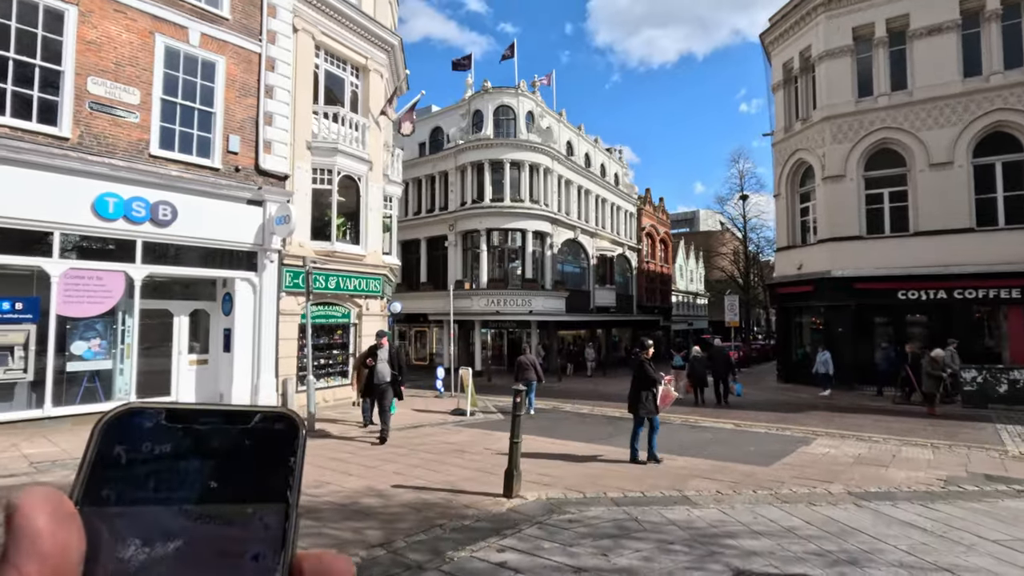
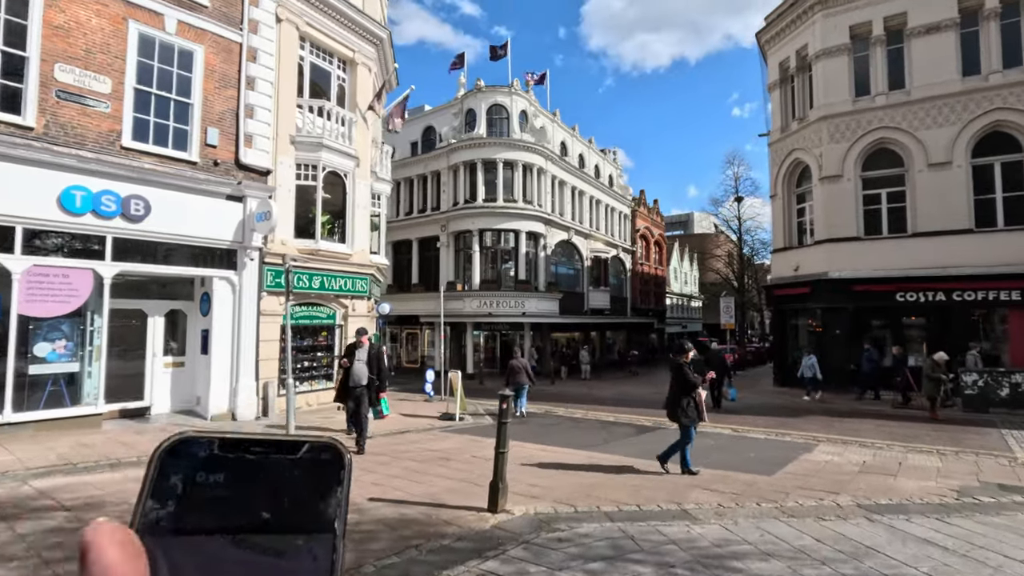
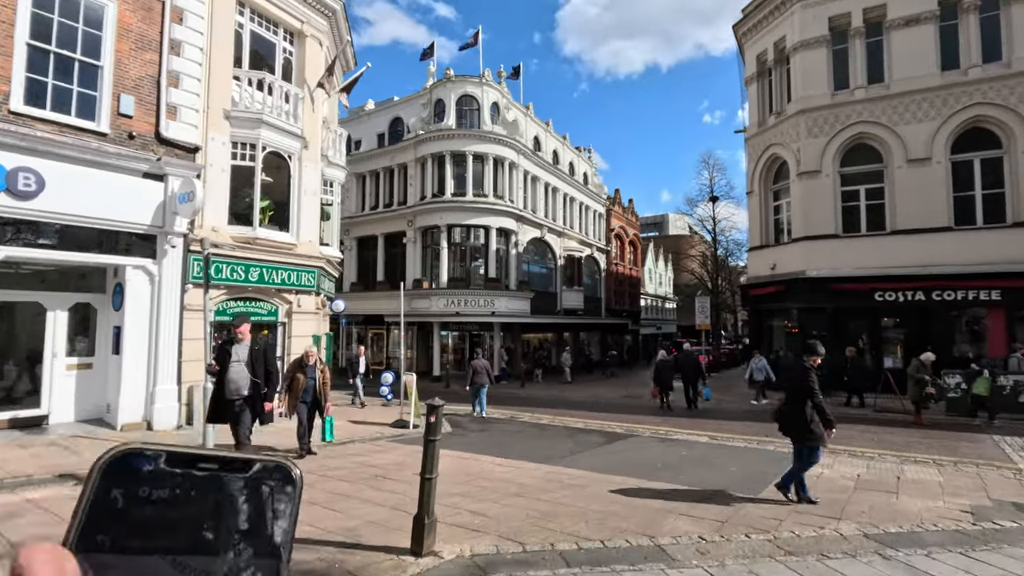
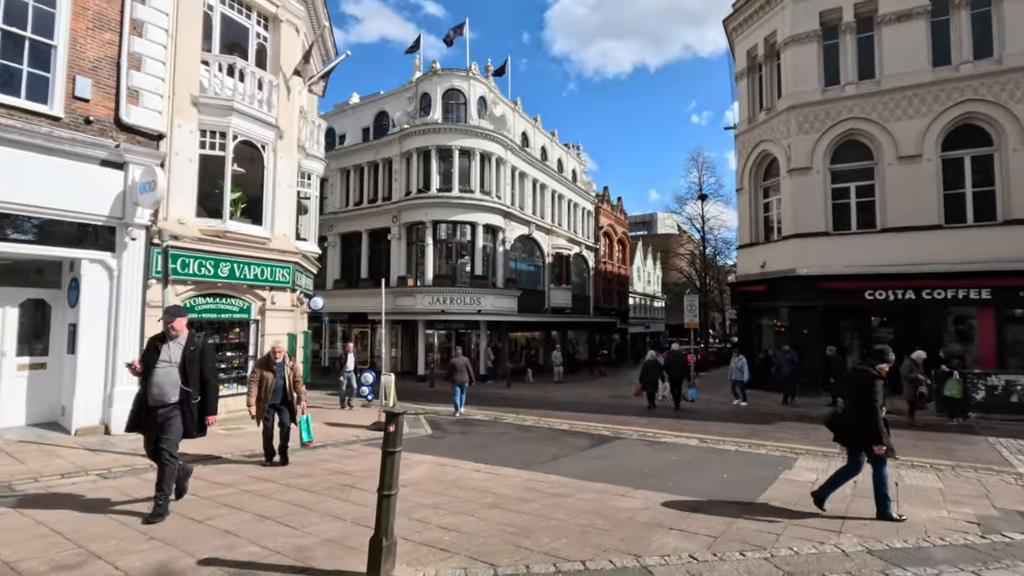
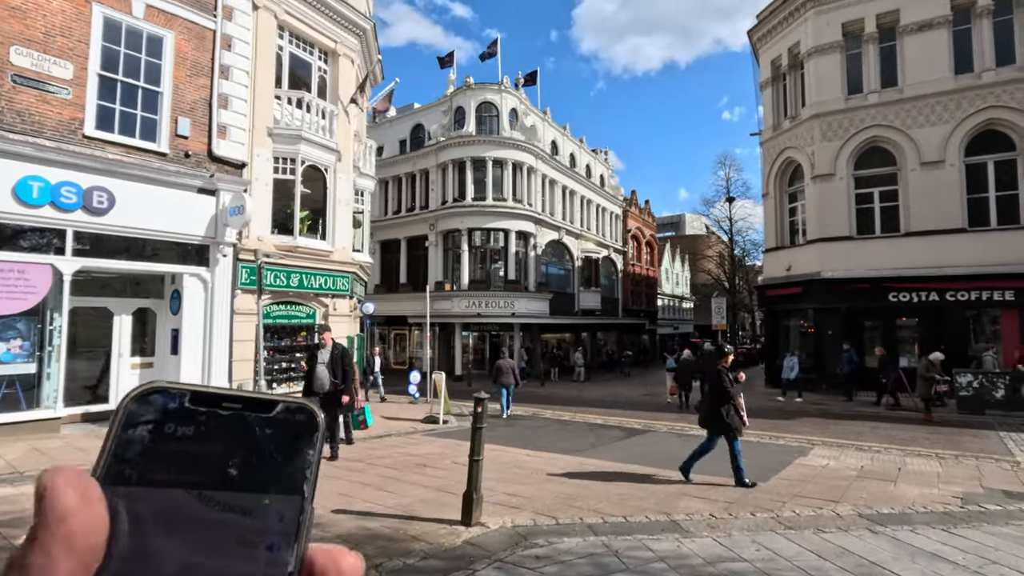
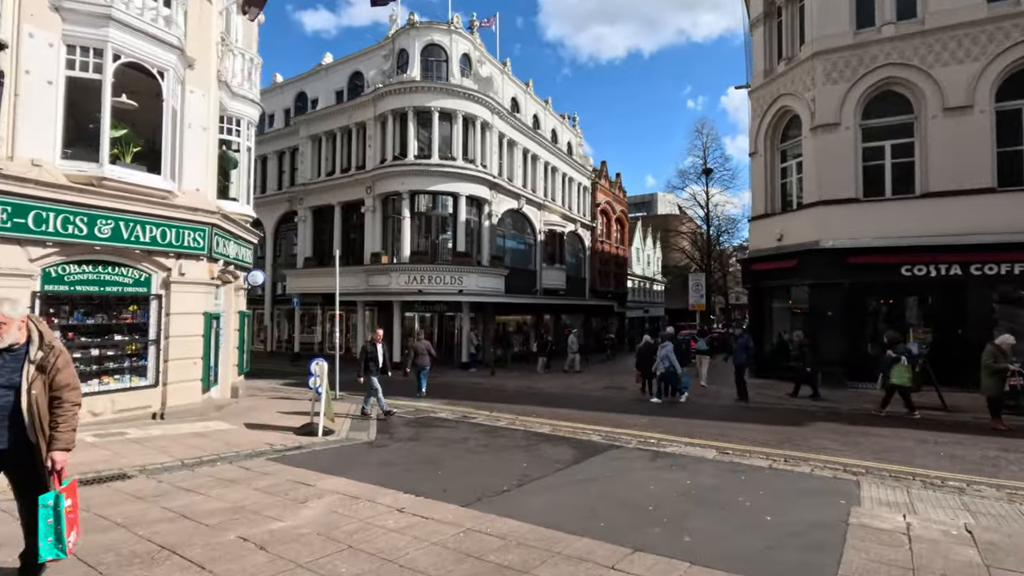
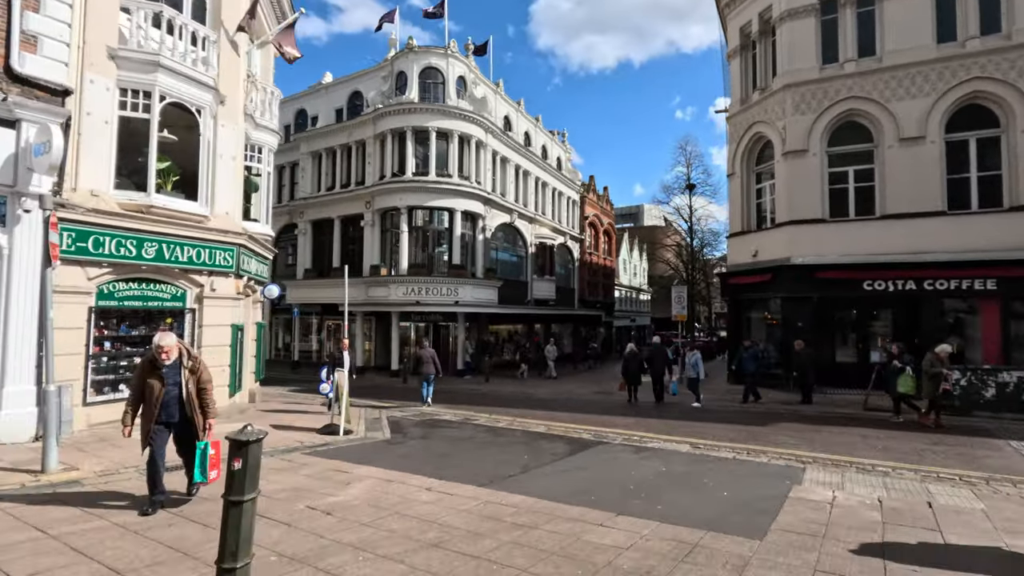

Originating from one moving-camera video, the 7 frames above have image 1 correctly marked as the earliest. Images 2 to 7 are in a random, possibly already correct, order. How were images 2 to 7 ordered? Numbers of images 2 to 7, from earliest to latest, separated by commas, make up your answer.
2, 5, 3, 4, 7, 6
